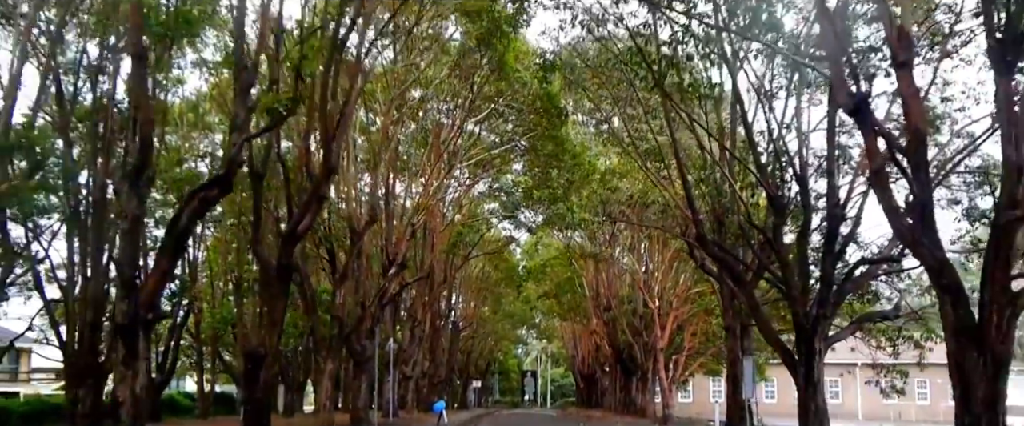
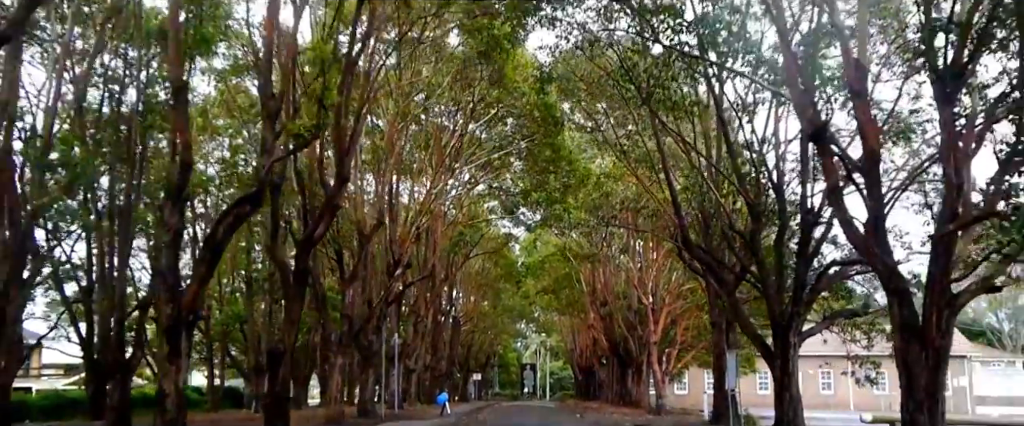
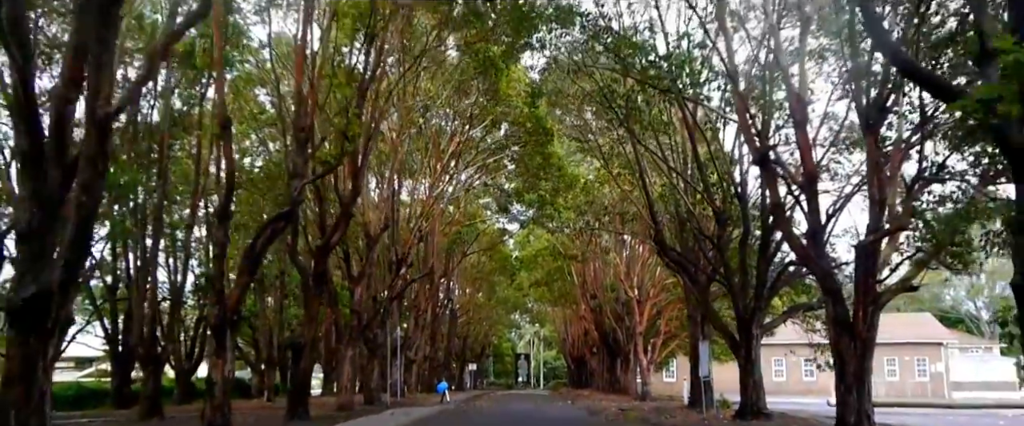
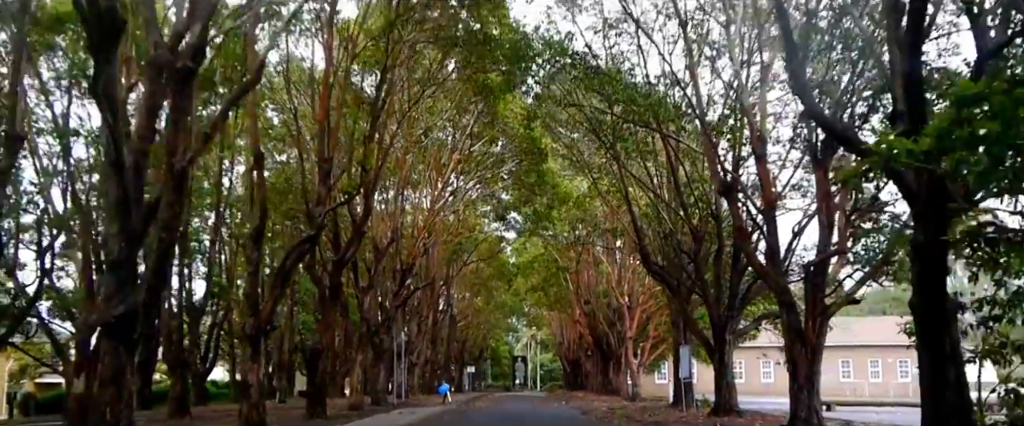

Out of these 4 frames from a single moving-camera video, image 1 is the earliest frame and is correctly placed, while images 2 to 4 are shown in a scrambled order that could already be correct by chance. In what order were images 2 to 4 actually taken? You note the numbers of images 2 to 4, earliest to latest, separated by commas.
2, 3, 4
